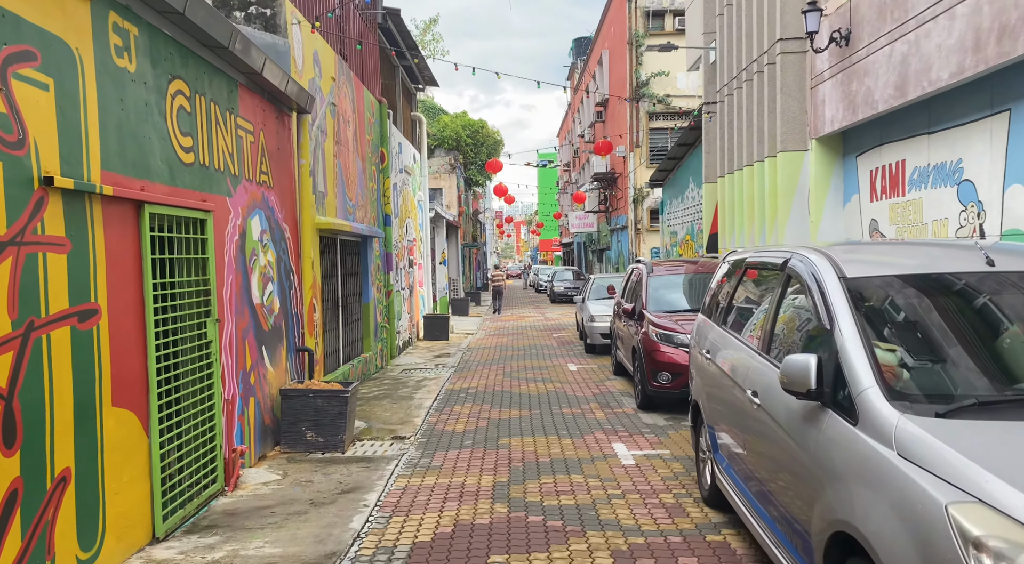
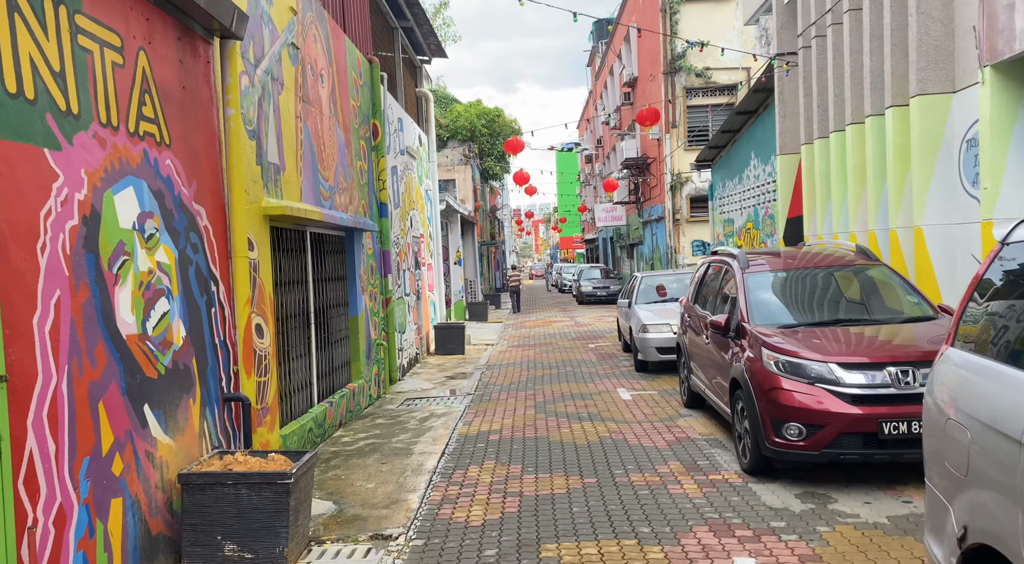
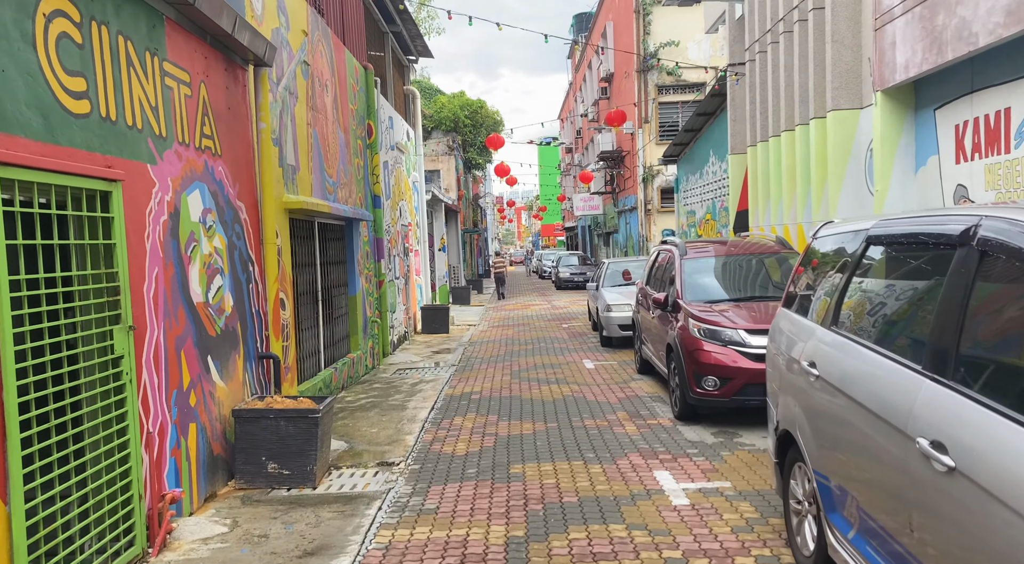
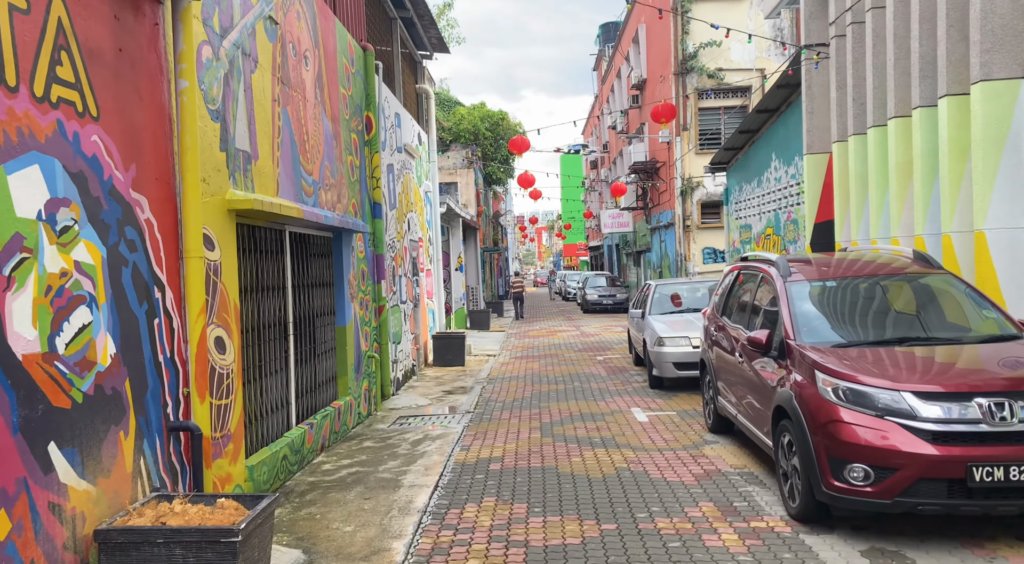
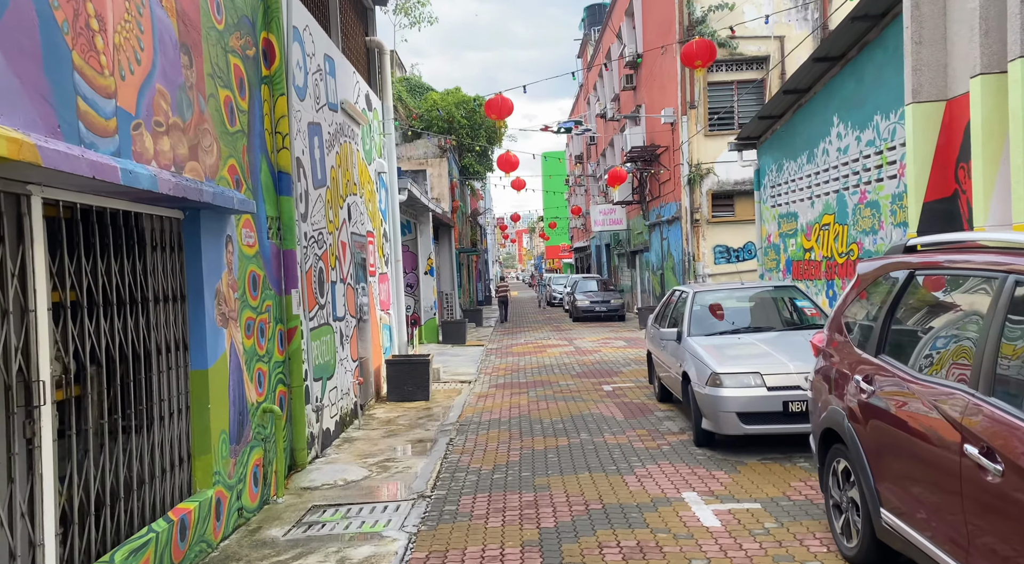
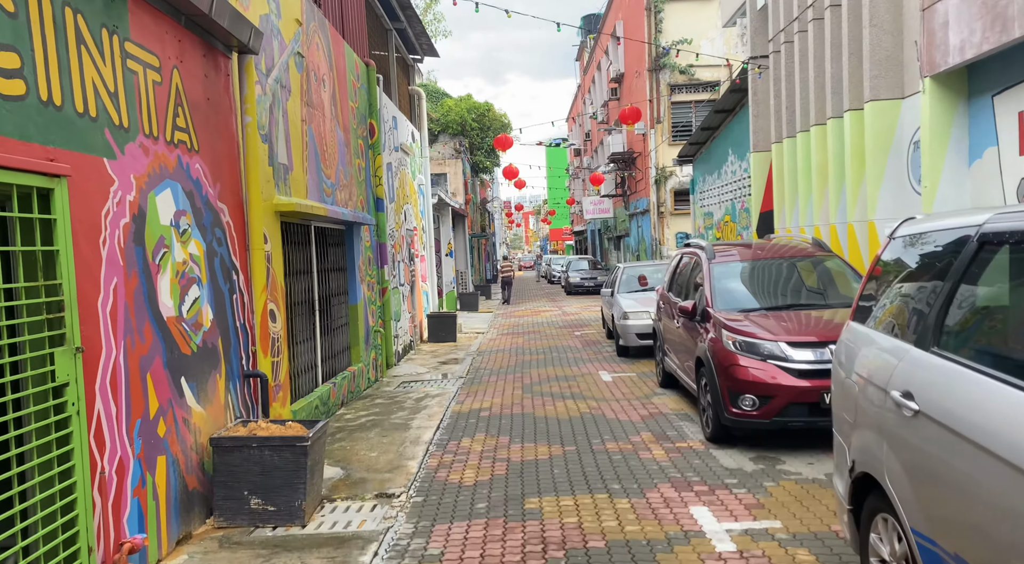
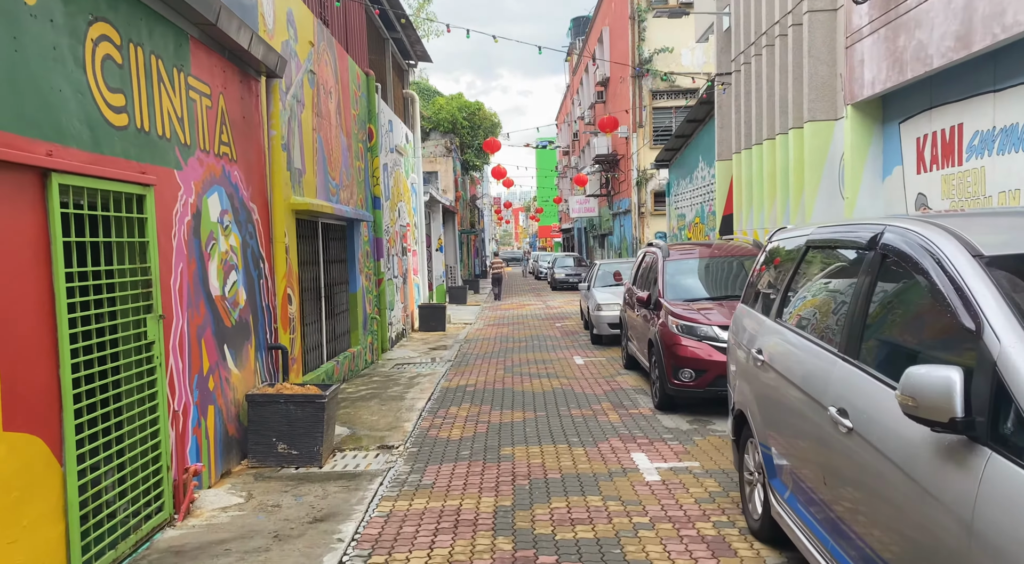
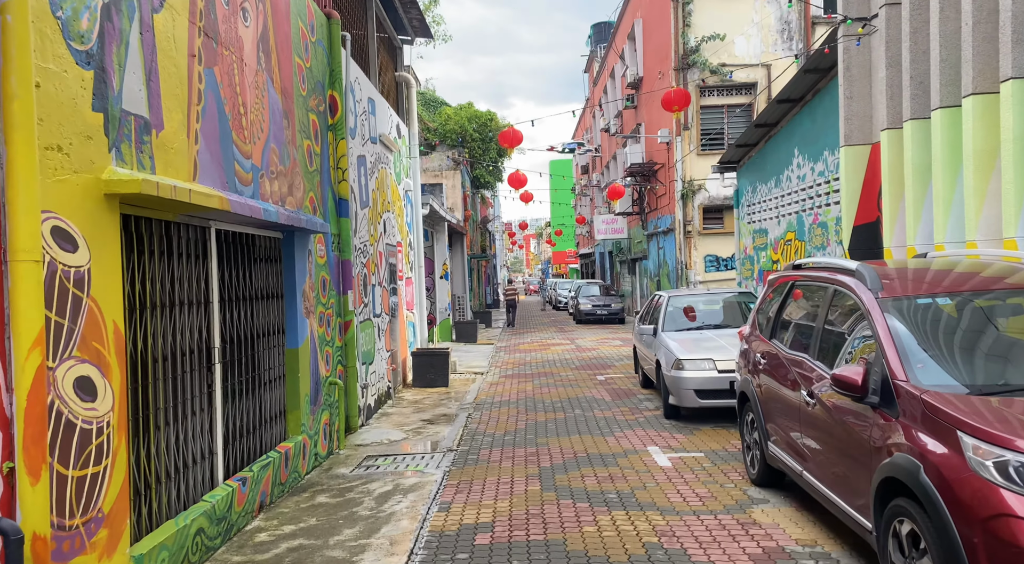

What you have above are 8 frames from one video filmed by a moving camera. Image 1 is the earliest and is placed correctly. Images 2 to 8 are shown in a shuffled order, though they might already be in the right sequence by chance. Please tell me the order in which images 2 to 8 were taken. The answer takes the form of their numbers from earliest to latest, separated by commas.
7, 3, 6, 2, 4, 8, 5
